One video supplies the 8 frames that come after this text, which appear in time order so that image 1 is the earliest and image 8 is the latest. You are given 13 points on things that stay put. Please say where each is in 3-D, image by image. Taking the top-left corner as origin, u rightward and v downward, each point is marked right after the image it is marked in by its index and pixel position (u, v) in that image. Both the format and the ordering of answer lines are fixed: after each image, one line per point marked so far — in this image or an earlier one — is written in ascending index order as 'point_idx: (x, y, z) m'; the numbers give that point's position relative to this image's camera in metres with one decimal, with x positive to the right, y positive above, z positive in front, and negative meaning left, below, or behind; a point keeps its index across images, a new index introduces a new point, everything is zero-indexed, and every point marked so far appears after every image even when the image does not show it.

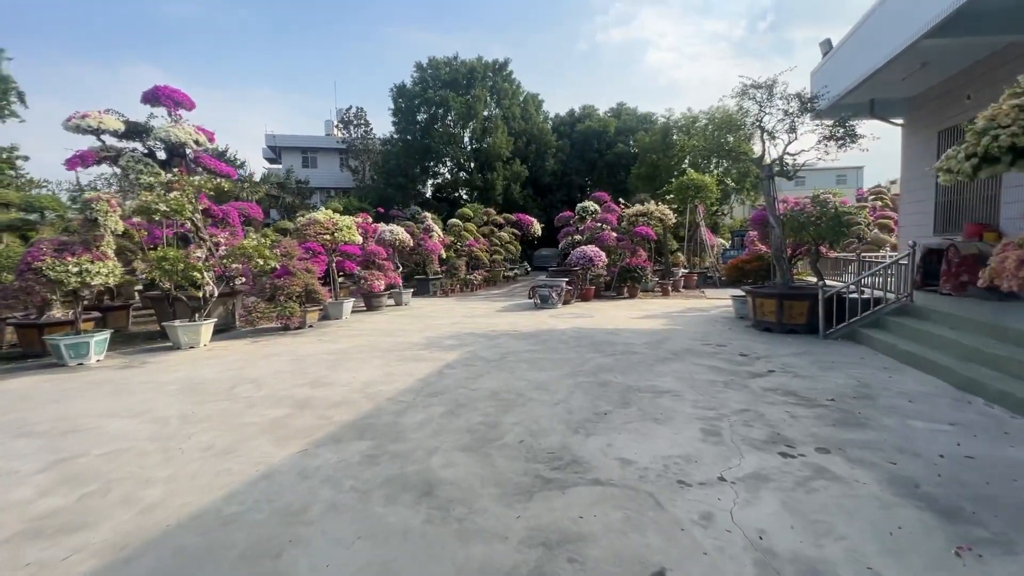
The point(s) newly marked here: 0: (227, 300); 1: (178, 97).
0: (-5.4, -0.2, +9.0) m
1: (-5.9, +3.4, +8.4) m
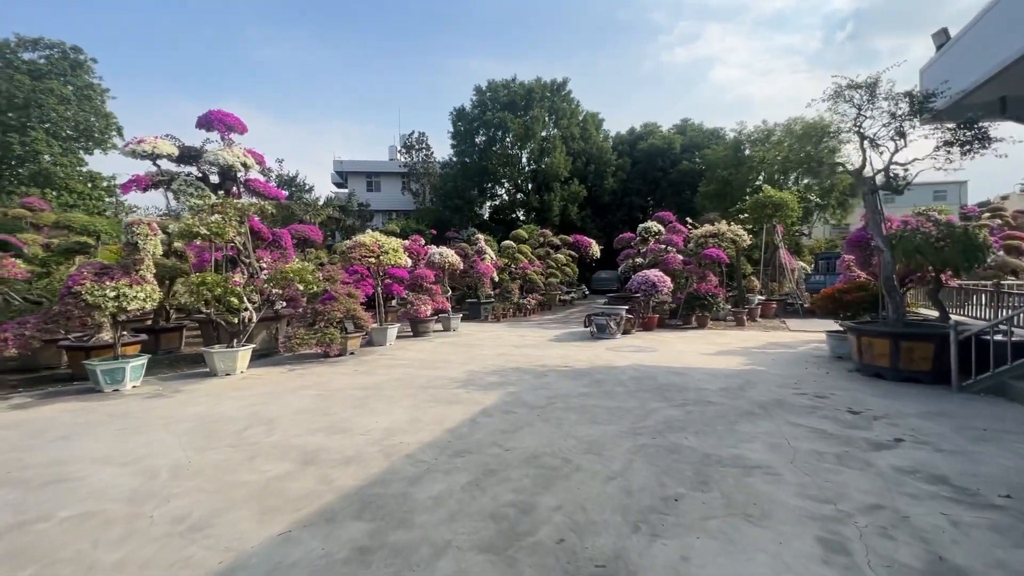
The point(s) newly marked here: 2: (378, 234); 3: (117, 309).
0: (-4.5, -0.7, +8.8) m
1: (-5.0, +3.0, +8.4) m
2: (-2.9, +1.1, +10.0) m
3: (-5.1, -0.3, +6.1) m
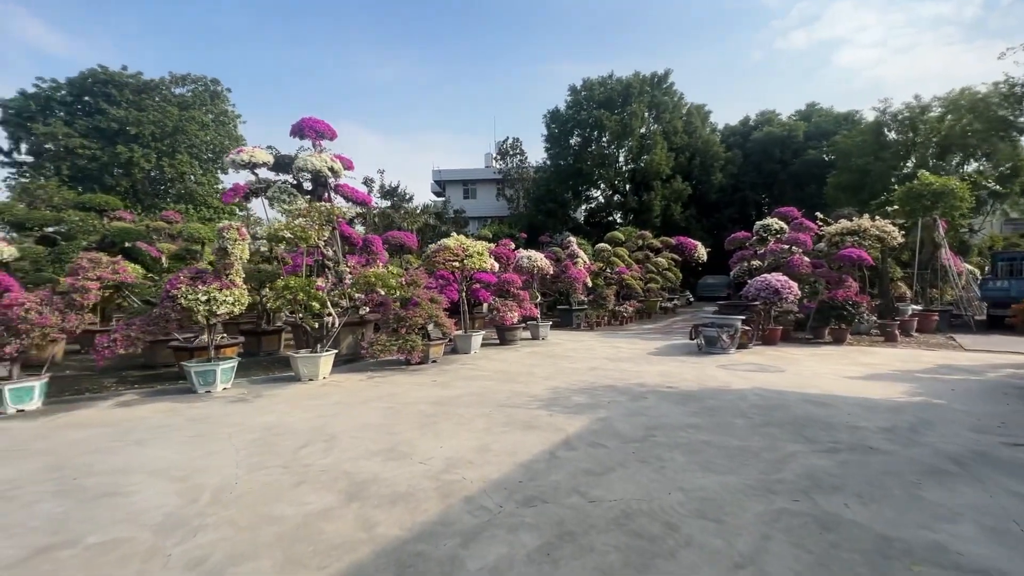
0: (-2.9, -0.8, +8.7) m
1: (-3.4, +2.9, +8.5) m
2: (-1.0, +1.0, +9.6) m
3: (-4.0, -0.3, +6.2) m
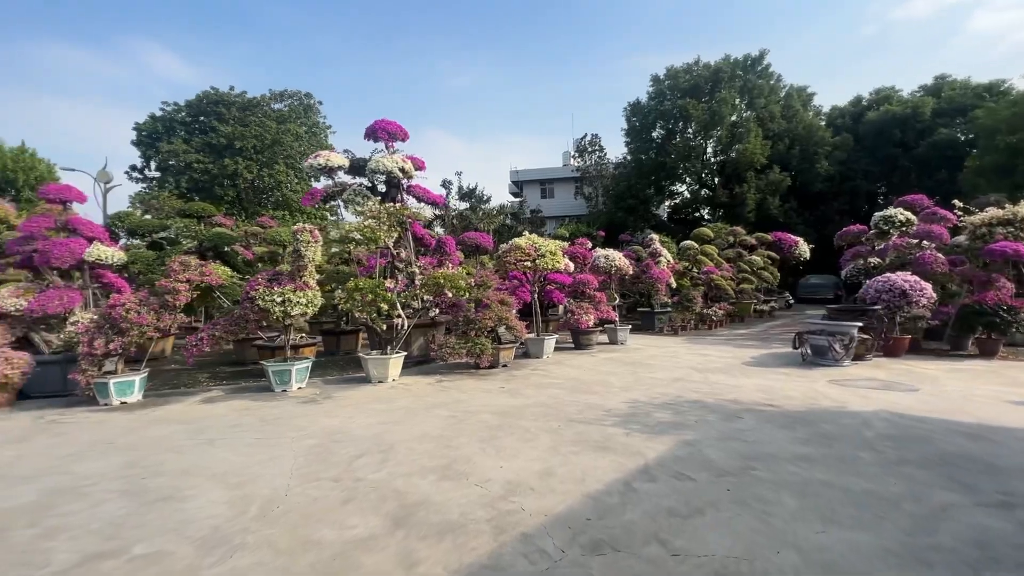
0: (-1.5, -0.8, +8.6) m
1: (-2.1, +2.9, +8.5) m
2: (+0.4, +1.0, +9.2) m
3: (-3.1, -0.3, +6.4) m
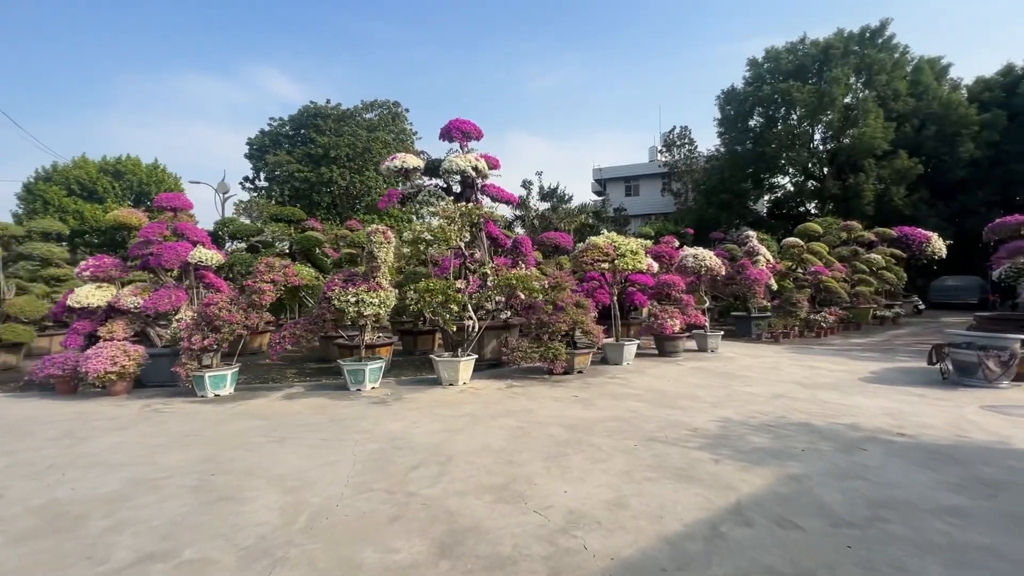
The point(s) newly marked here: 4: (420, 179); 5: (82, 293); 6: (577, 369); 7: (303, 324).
0: (-0.2, -0.8, +8.4) m
1: (-0.8, +2.8, +8.4) m
2: (+1.9, +1.0, +8.6) m
3: (-2.1, -0.4, +6.5) m
4: (-1.7, +2.0, +8.6) m
5: (-6.5, -0.1, +7.1) m
6: (+1.0, -1.3, +7.6) m
7: (-3.0, -0.5, +6.7) m
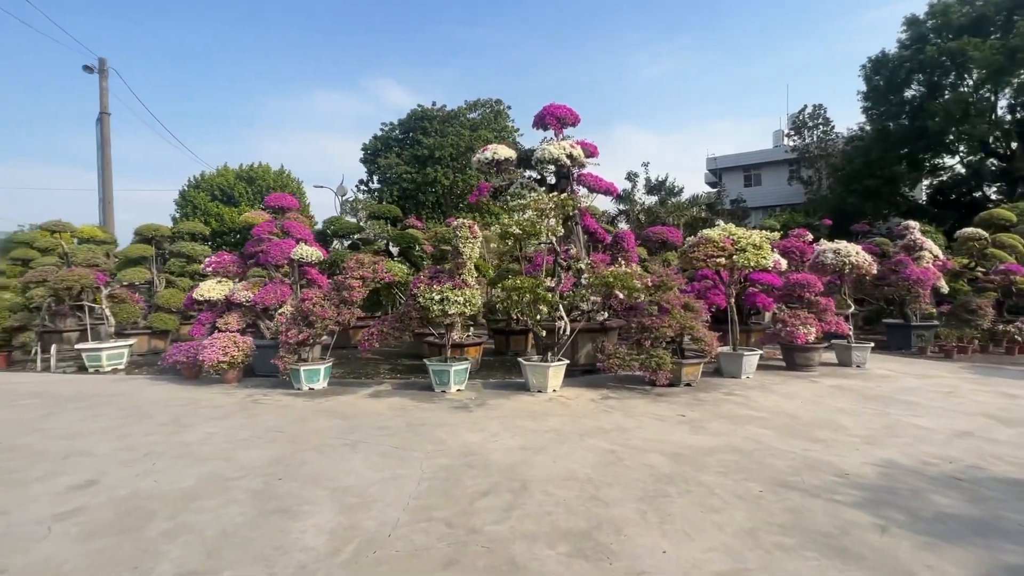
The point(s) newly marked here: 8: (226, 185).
0: (+1.4, -0.8, +7.6) m
1: (+0.8, +2.9, +7.7) m
2: (+3.5, +1.0, +7.4) m
3: (-0.9, -0.3, +6.2) m
4: (0.0, +2.0, +8.1) m
5: (-5.0, 0.0, +7.7) m
6: (+2.4, -1.3, +6.6) m
7: (-1.7, -0.5, +6.6) m
8: (-9.4, +3.4, +15.4) m
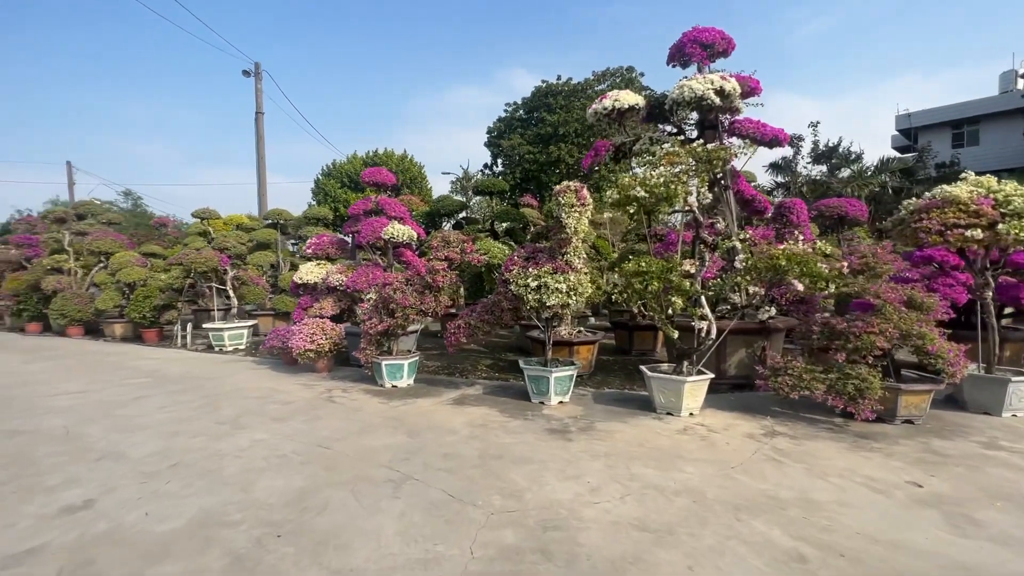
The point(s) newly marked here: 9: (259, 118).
0: (+2.9, -0.6, +5.6) m
1: (+2.4, +3.0, +5.7) m
2: (+4.8, +1.1, +4.8) m
3: (+0.3, -0.1, +4.8) m
4: (+1.7, +2.2, +6.4) m
5: (-3.2, +0.3, +7.4) m
6: (+3.6, -1.2, +4.4) m
7: (-0.4, -0.3, +5.4) m
8: (-5.3, +3.9, +15.9) m
9: (-9.4, +6.3, +17.5) m
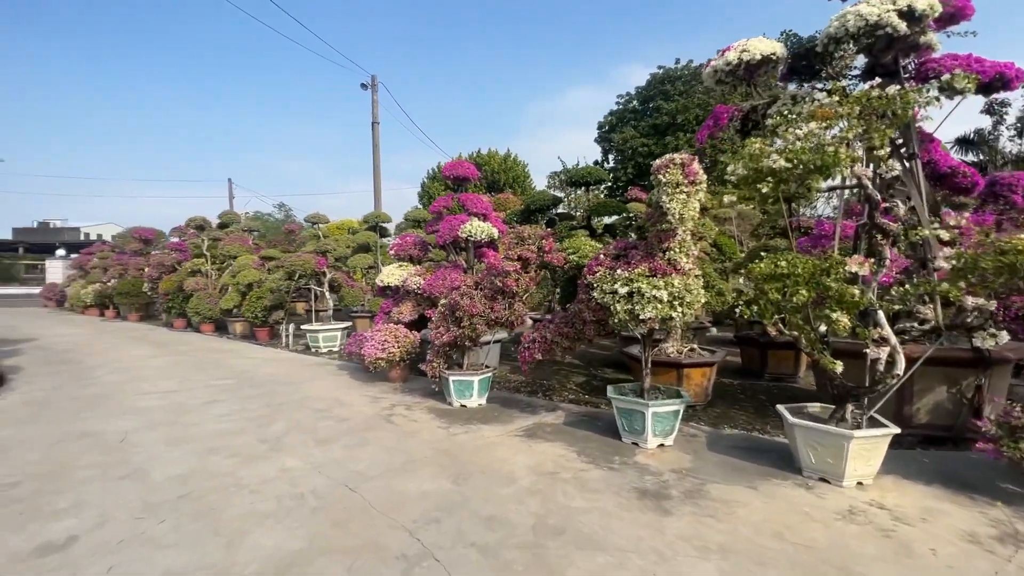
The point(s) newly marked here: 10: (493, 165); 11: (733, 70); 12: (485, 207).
0: (+3.6, -0.7, +3.8) m
1: (+3.2, +3.0, +4.1) m
2: (+5.4, +1.0, +2.5) m
3: (+0.9, -0.2, +3.6) m
4: (+2.7, +2.1, +4.8) m
5: (-1.9, +0.2, +7.0) m
6: (+4.0, -1.3, +2.4) m
7: (+0.4, -0.3, +4.4) m
8: (-1.8, +3.8, +15.8) m
9: (-5.4, +6.3, +18.3) m
10: (-0.6, +4.1, +15.9) m
11: (+2.3, +2.2, +4.9) m
12: (-0.4, +1.1, +6.6) m
